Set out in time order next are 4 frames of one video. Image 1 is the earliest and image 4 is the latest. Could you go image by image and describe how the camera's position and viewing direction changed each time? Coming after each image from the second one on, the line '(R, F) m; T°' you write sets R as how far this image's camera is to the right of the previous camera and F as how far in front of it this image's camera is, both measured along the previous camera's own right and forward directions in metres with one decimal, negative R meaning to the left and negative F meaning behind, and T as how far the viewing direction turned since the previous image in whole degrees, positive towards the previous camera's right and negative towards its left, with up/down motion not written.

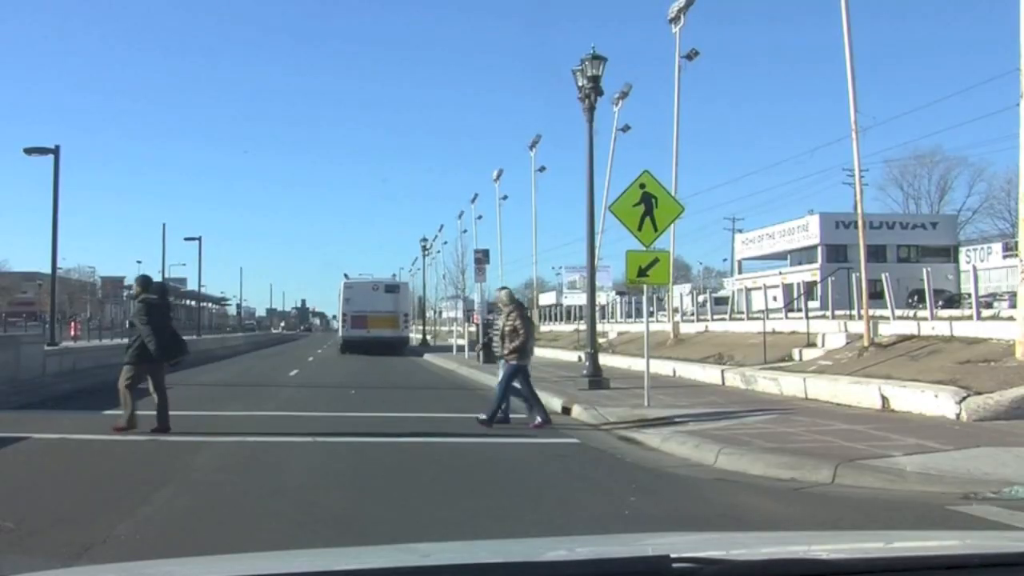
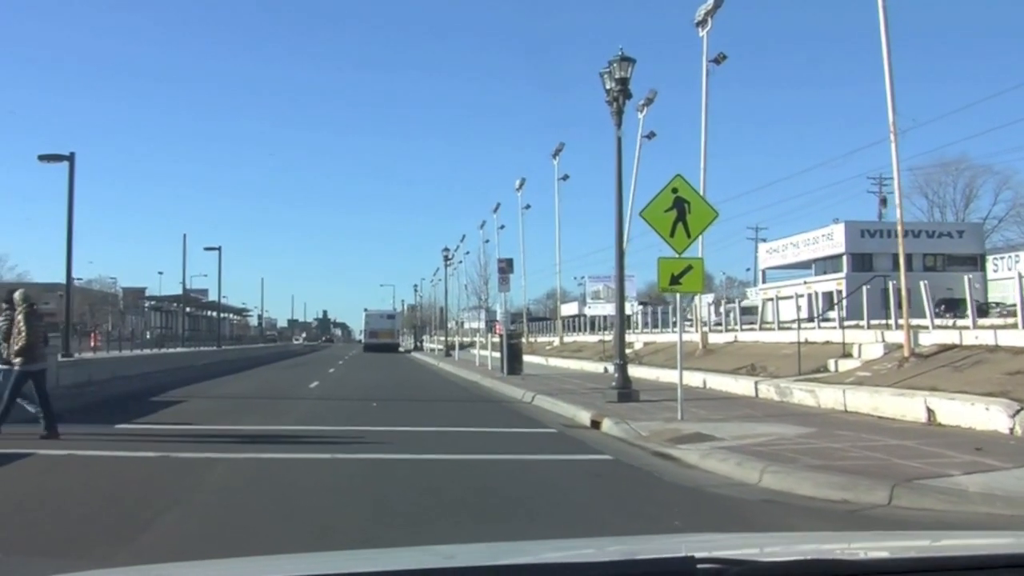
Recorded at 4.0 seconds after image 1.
(-0.1, +0.5) m; -1°
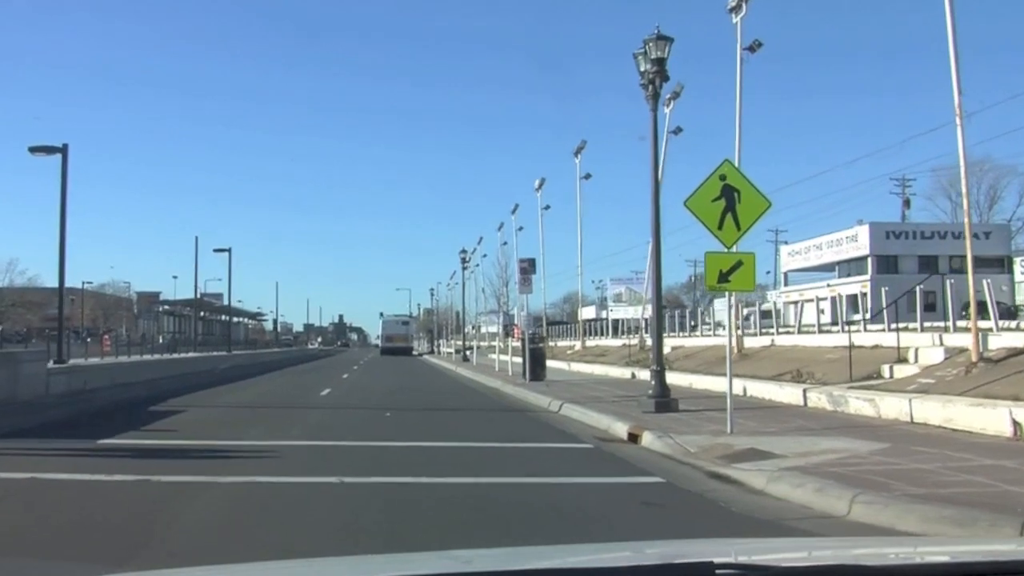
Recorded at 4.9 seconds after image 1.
(-0.2, +1.4) m; -1°
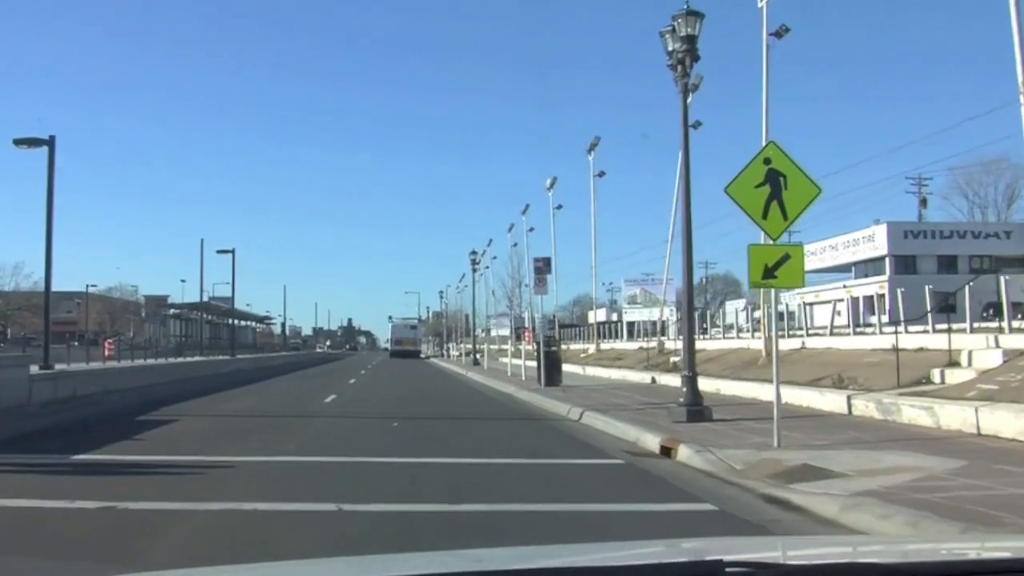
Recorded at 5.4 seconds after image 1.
(-0.1, +1.3) m; -1°
